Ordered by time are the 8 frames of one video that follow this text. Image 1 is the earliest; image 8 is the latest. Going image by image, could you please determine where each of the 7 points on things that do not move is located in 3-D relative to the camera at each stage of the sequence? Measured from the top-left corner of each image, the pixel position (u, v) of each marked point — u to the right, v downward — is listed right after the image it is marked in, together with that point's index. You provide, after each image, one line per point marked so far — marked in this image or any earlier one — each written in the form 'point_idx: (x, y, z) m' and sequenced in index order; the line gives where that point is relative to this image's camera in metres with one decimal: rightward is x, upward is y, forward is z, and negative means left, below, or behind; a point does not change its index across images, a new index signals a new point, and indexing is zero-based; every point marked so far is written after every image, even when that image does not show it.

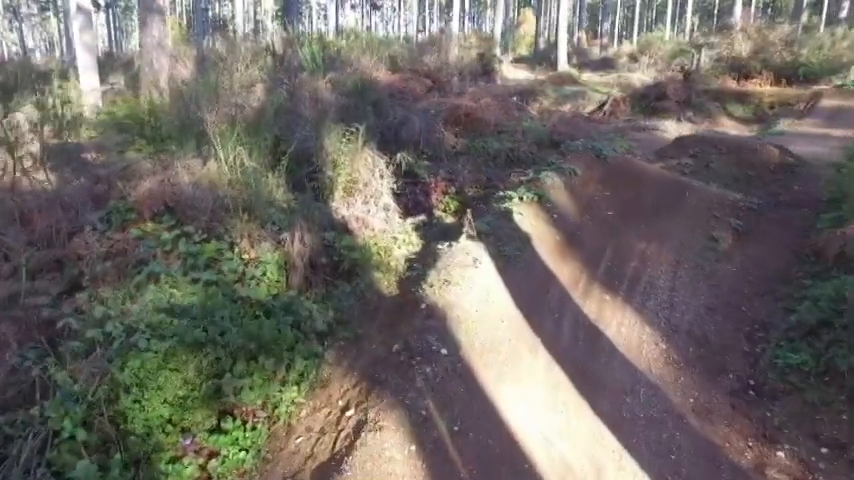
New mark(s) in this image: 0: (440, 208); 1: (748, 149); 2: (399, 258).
0: (+0.1, +0.2, +5.7) m
1: (+2.4, +0.7, +6.7) m
2: (-0.1, -0.1, +4.8) m
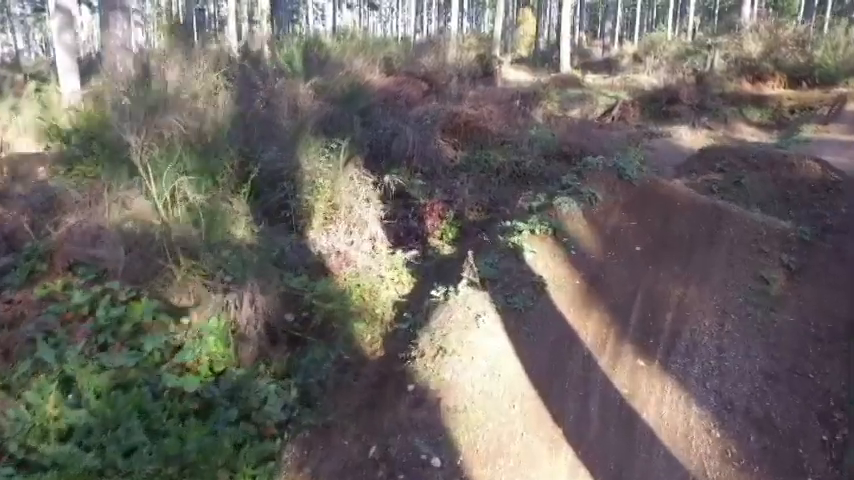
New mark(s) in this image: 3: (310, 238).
0: (0.0, 0.0, +4.9) m
1: (+2.4, +0.5, +5.9) m
2: (-0.2, -0.3, +4.0) m
3: (-0.6, 0.0, +4.4) m
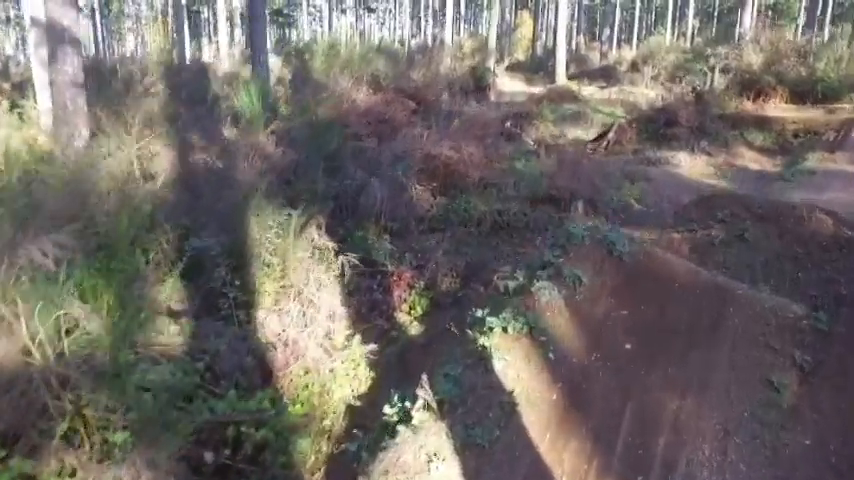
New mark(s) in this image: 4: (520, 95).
0: (-0.1, -0.3, +4.4) m
1: (+2.2, +0.1, +5.4) m
2: (-0.3, -0.6, +3.5) m
3: (-0.7, -0.3, +3.8) m
4: (+1.8, +2.8, +17.5) m
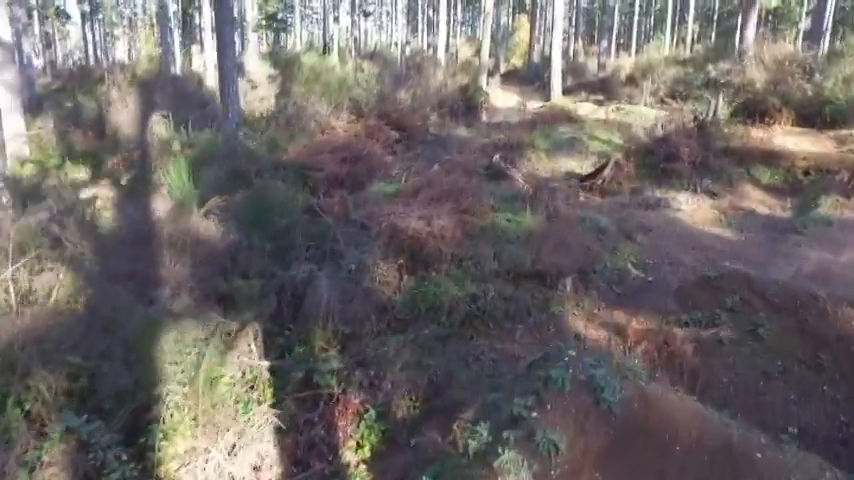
0: (-0.3, -0.9, +3.6) m
1: (+2.0, -0.3, +4.7) m
2: (-0.5, -1.1, +2.7) m
3: (-0.9, -0.9, +3.1) m
4: (+1.6, +2.3, +16.7) m
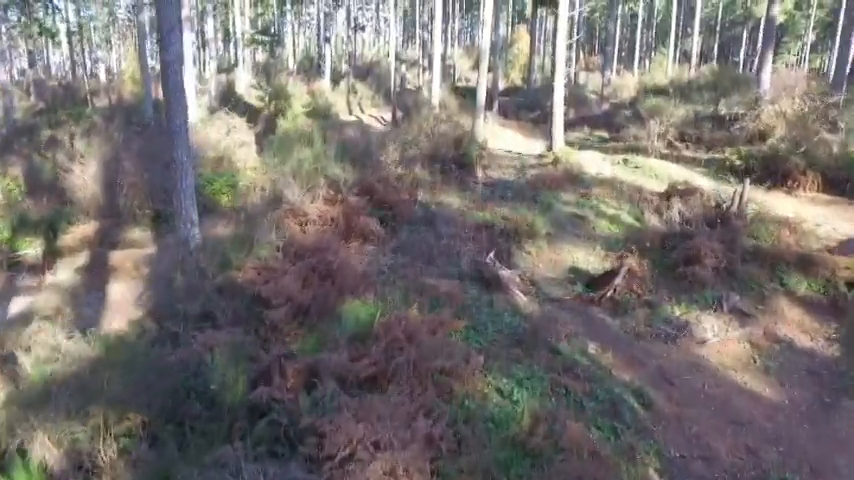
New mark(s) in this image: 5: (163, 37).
0: (-0.5, -2.0, +2.3) m
1: (+1.8, -1.5, +3.4) m
2: (-0.7, -2.3, +1.4) m
3: (-1.1, -2.0, +1.8) m
4: (+1.4, +1.2, +15.4) m
5: (-2.4, +1.9, +8.1) m
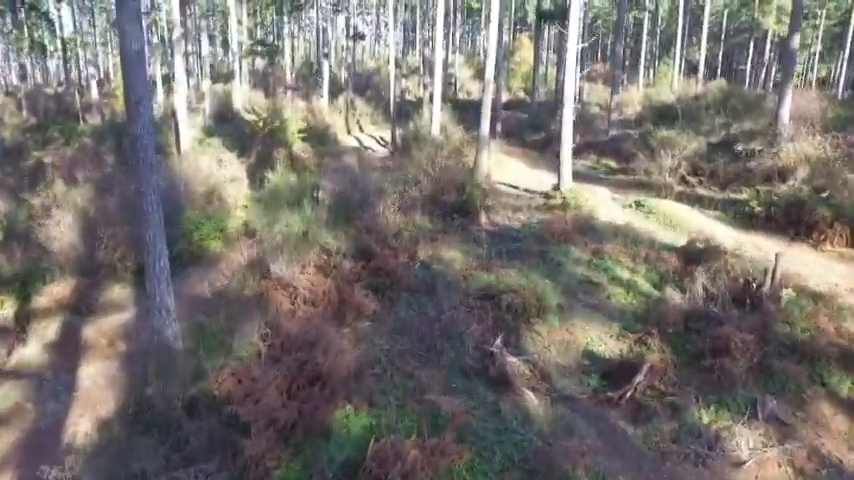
0: (-0.5, -2.8, +1.5) m
1: (+1.8, -2.3, +2.5) m
2: (-0.7, -3.1, +0.6) m
3: (-1.1, -2.8, +1.0) m
4: (+1.4, +0.4, +14.5) m
5: (-2.4, +1.1, +7.3) m
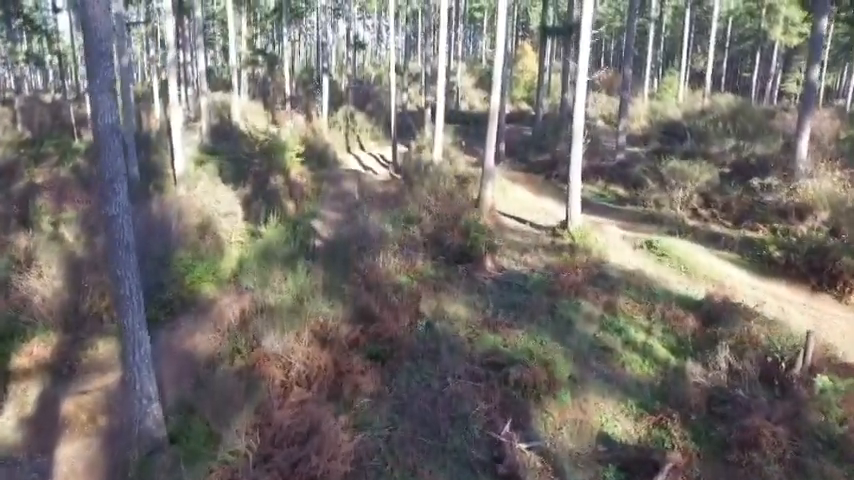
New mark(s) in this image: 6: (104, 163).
0: (-0.5, -3.5, +0.9) m
1: (+1.9, -3.0, +1.9) m
2: (-0.7, -3.8, 0.0) m
3: (-1.1, -3.5, +0.3) m
4: (+1.5, -0.2, +13.9) m
5: (-2.4, +0.4, +6.6) m
6: (-2.3, +0.6, +6.5) m
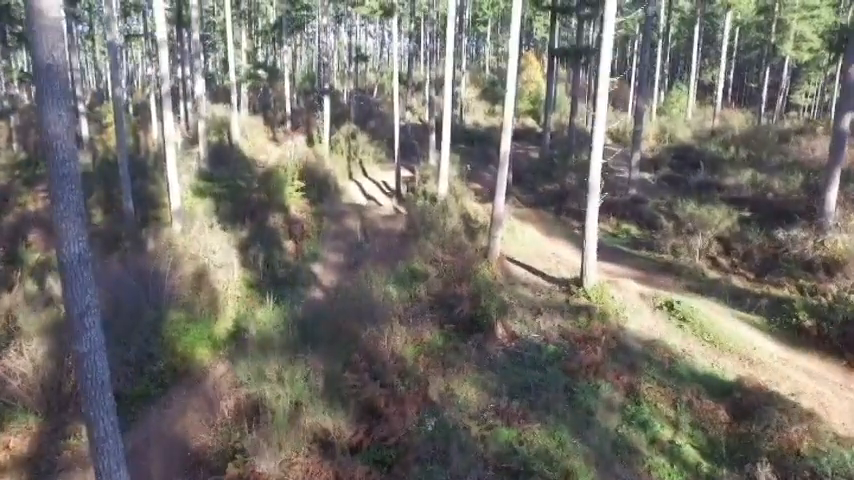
0: (-0.4, -4.4, +0.1) m
1: (+1.9, -3.9, +1.1) m
2: (-0.6, -4.7, -0.8) m
3: (-1.0, -4.4, -0.5) m
4: (+1.6, -1.1, +13.1) m
5: (-2.3, -0.5, +5.8) m
6: (-2.3, -0.4, +5.7) m
